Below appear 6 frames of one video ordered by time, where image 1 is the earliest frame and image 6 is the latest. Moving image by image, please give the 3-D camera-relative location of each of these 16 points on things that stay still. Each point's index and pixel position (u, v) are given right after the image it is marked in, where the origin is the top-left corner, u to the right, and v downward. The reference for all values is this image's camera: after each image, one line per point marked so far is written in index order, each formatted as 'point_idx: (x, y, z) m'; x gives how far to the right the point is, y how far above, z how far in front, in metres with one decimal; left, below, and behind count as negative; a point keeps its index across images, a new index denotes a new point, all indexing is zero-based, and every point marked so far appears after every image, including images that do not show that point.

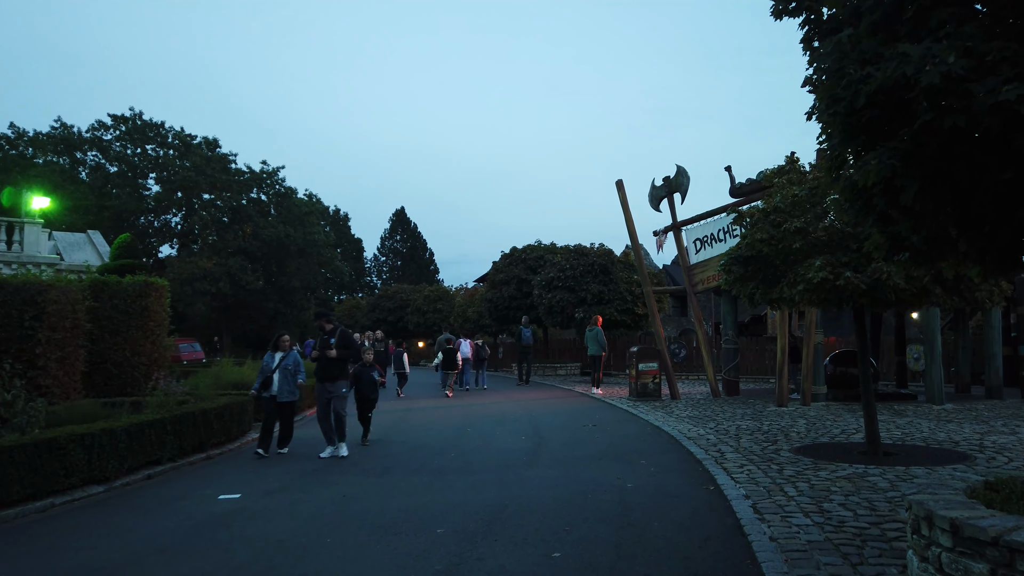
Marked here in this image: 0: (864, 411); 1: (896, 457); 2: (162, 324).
0: (+4.4, -1.5, +9.4) m
1: (+4.6, -2.0, +9.1) m
2: (-6.7, -0.7, +14.4) m
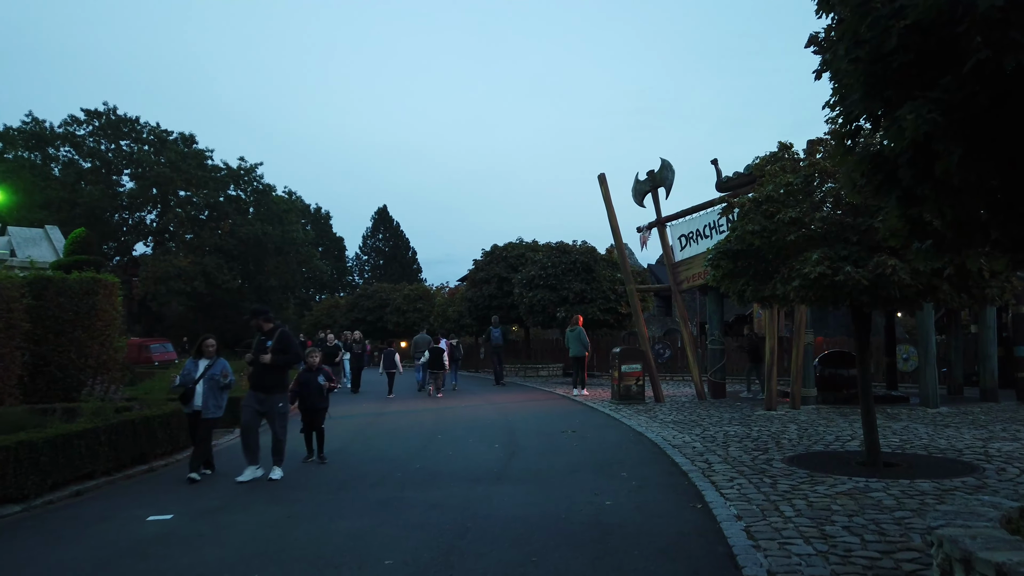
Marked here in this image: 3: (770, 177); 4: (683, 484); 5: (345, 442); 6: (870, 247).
0: (+4.1, -1.5, +8.7) m
1: (+4.3, -2.0, +8.4) m
2: (-7.2, -0.6, +13.5) m
3: (+3.1, +1.3, +8.9) m
4: (+1.8, -2.1, +7.8) m
5: (-2.6, -2.4, +11.6) m
6: (+3.7, +0.4, +7.8) m
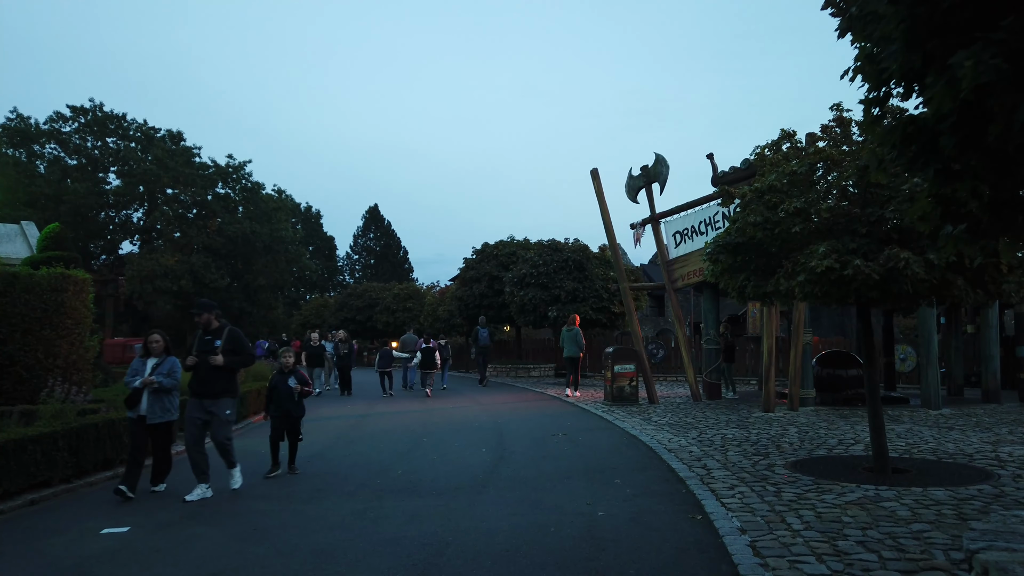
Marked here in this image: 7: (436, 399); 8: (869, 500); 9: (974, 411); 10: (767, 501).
0: (+3.9, -1.5, +8.2) m
1: (+4.2, -2.0, +7.9) m
2: (-7.3, -0.6, +12.9) m
3: (+2.9, +1.4, +8.4) m
4: (+1.6, -2.0, +7.3) m
5: (-2.7, -2.4, +11.1) m
6: (+3.6, +0.5, +7.3) m
7: (-1.9, -2.8, +19.0) m
8: (+3.2, -1.9, +6.7) m
9: (+8.8, -2.4, +14.4) m
10: (+2.3, -1.9, +6.8) m
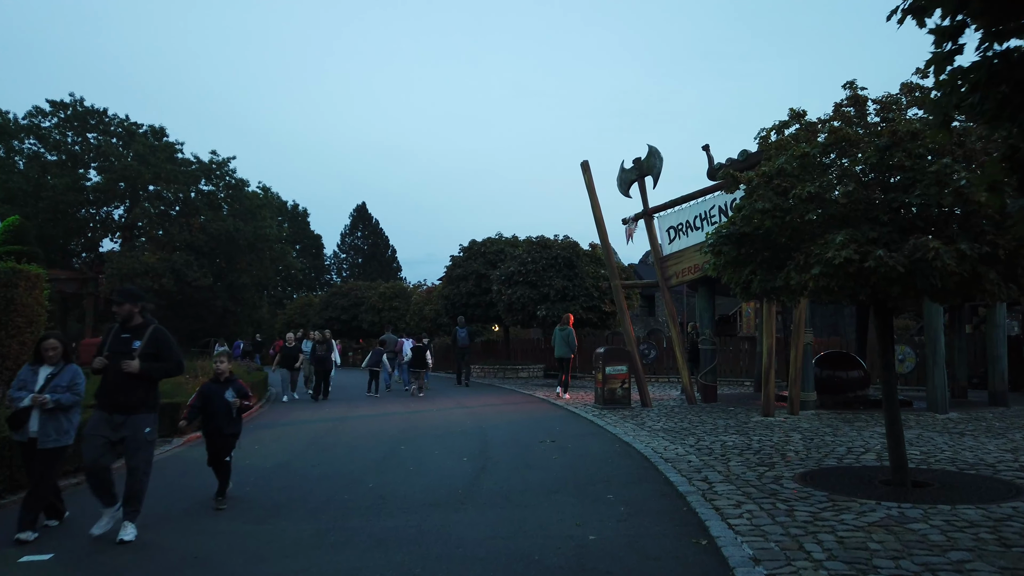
0: (+3.7, -1.4, +7.5) m
1: (+4.0, -1.9, +7.2) m
2: (-7.6, -0.5, +12.0) m
3: (+2.7, +1.4, +7.7) m
4: (+1.5, -1.9, +6.5) m
5: (-3.0, -2.3, +10.2) m
6: (+3.4, +0.5, +6.6) m
7: (-2.2, -2.7, +18.2) m
8: (+3.0, -1.8, +5.9) m
9: (+8.6, -2.3, +13.7) m
10: (+2.1, -1.9, +6.0) m
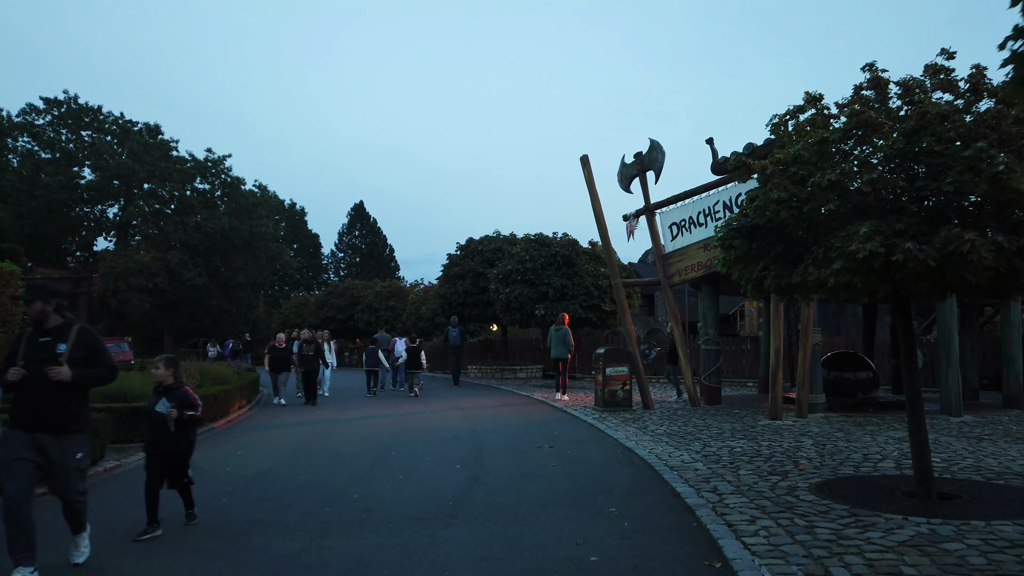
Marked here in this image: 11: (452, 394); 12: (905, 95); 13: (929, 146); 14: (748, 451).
0: (+3.7, -1.4, +6.9) m
1: (+3.9, -1.9, +6.6) m
2: (-7.6, -0.5, +11.4) m
3: (+2.7, +1.4, +7.1) m
4: (+1.4, -1.9, +6.0) m
5: (-3.0, -2.3, +9.7) m
6: (+3.4, +0.6, +6.0) m
7: (-2.3, -2.7, +17.6) m
8: (+3.0, -1.8, +5.4) m
9: (+8.5, -2.3, +13.2) m
10: (+2.1, -1.8, +5.5) m
11: (-1.6, -2.8, +19.9) m
12: (+3.6, +1.8, +6.9) m
13: (+3.4, +1.1, +6.0) m
14: (+3.0, -2.0, +9.4) m
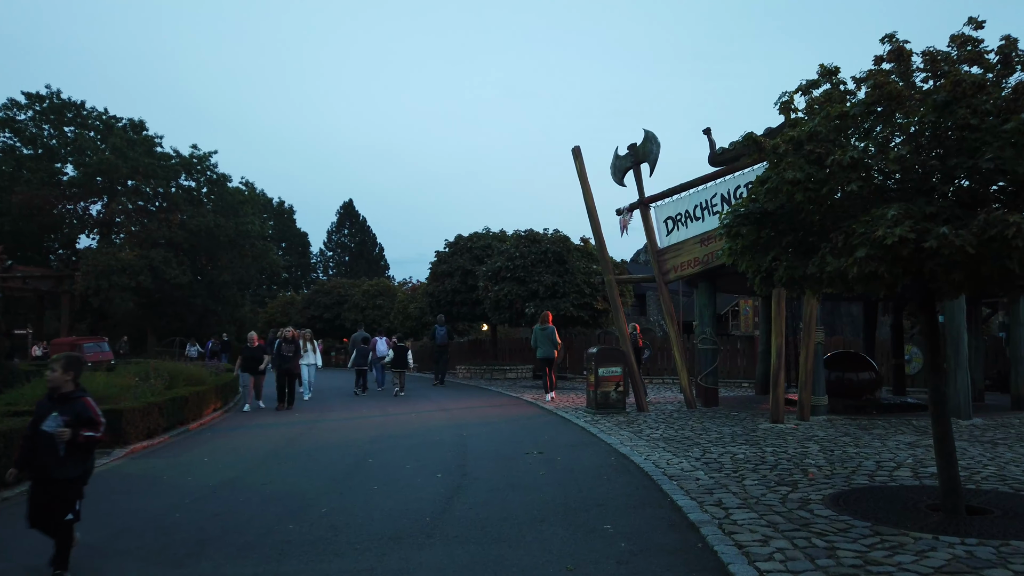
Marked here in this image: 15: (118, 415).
0: (+3.6, -1.3, +6.3) m
1: (+3.8, -1.8, +6.0) m
2: (-7.8, -0.4, +10.7) m
3: (+2.5, +1.5, +6.5) m
4: (+1.3, -1.9, +5.3) m
5: (-3.2, -2.2, +9.0) m
6: (+3.2, +0.6, +5.4) m
7: (-2.6, -2.6, +16.9) m
8: (+2.8, -1.7, +4.7) m
9: (+8.3, -2.2, +12.6) m
10: (+2.0, -1.8, +4.8) m
11: (-1.9, -2.7, +19.2) m
12: (+3.5, +1.8, +6.3) m
13: (+3.2, +1.2, +5.4) m
14: (+2.8, -2.0, +8.8) m
15: (-5.6, -1.8, +10.7) m
